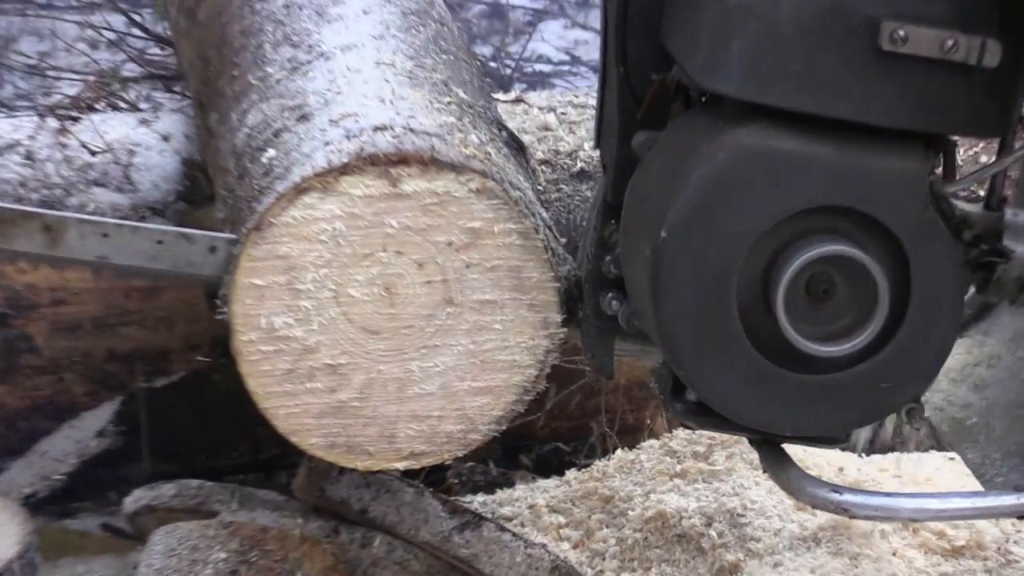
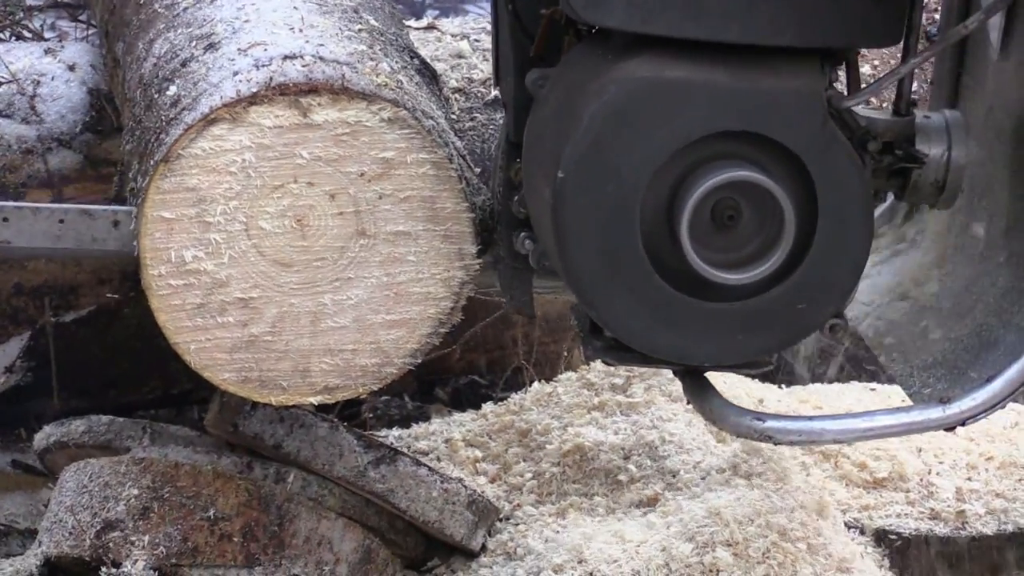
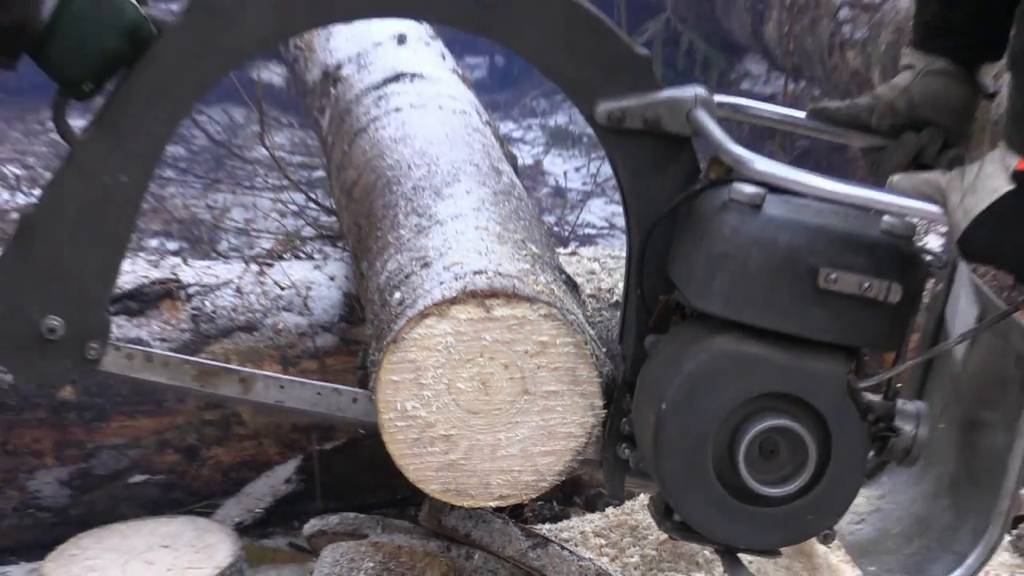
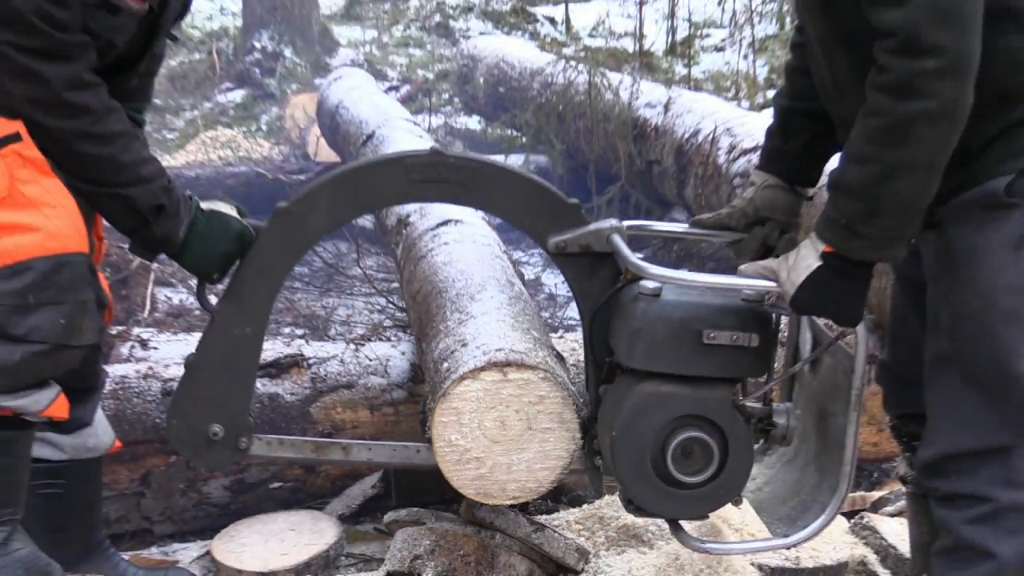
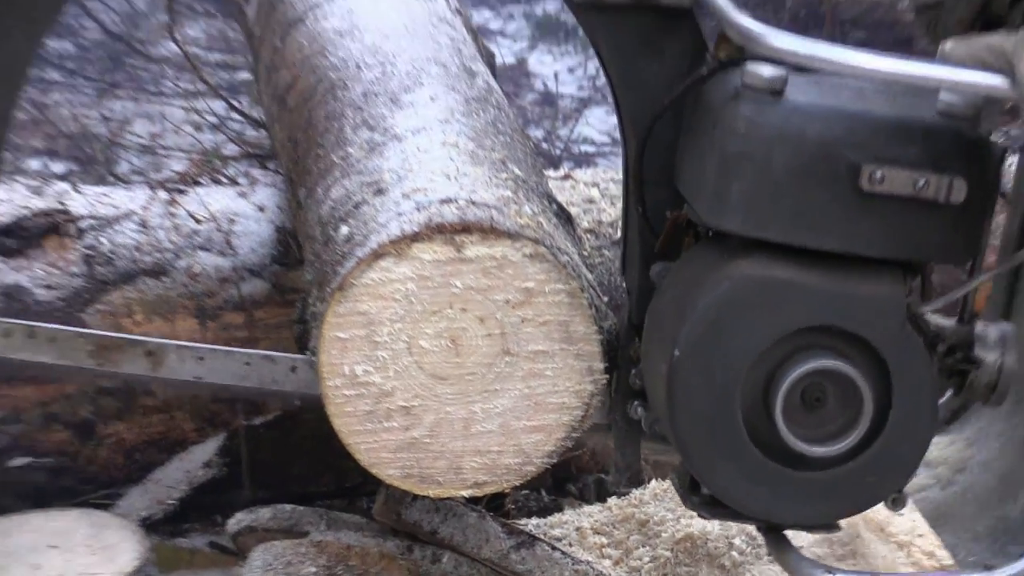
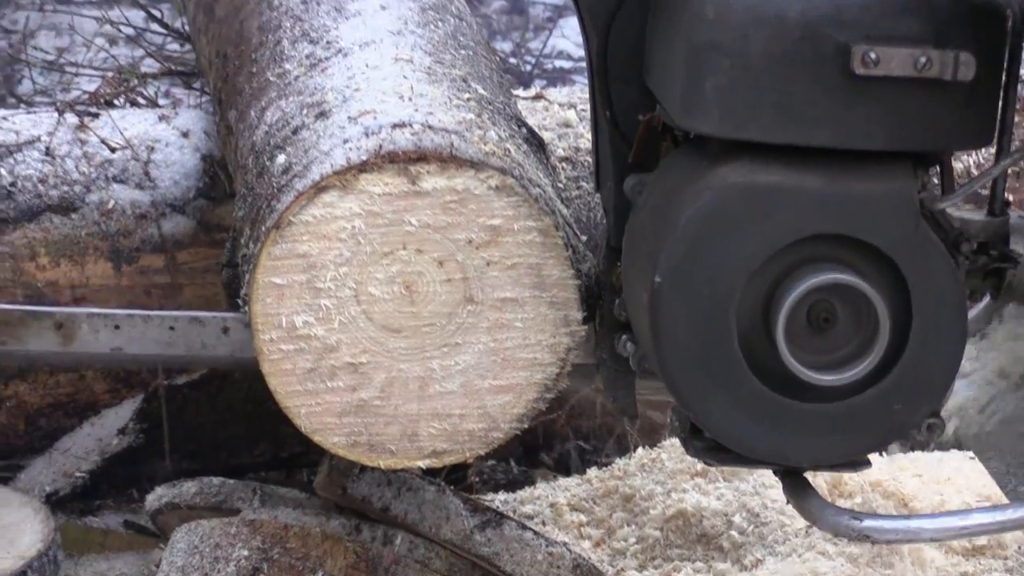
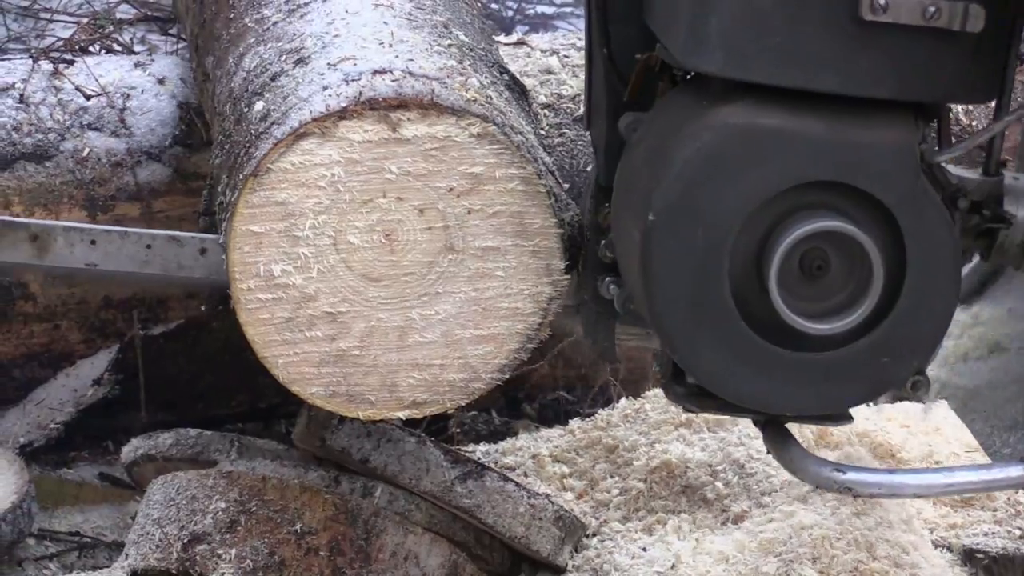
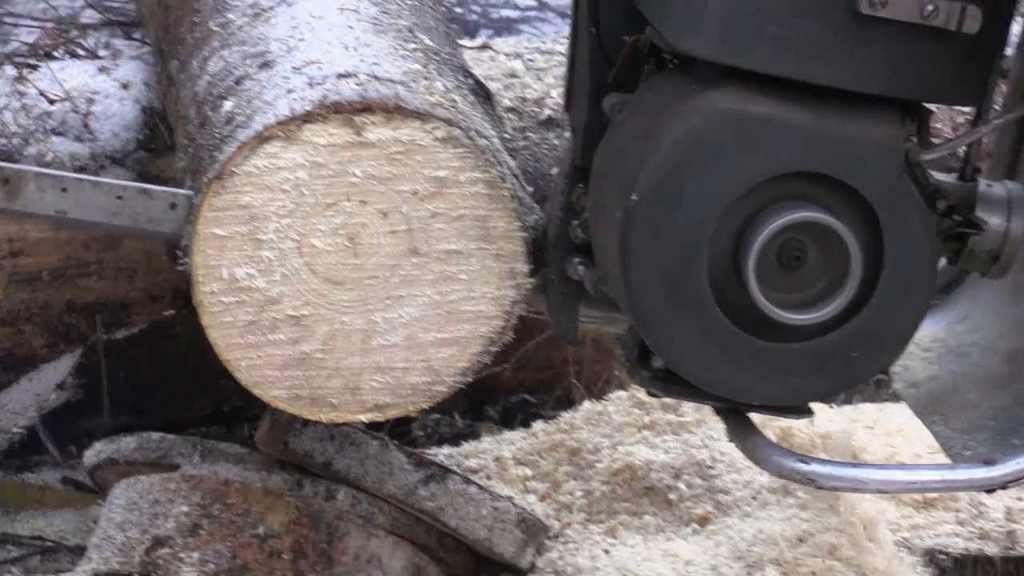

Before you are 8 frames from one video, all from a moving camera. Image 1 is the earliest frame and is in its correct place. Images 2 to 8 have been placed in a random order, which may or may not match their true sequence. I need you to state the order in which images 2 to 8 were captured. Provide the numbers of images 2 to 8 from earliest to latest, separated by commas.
8, 2, 7, 6, 5, 3, 4
